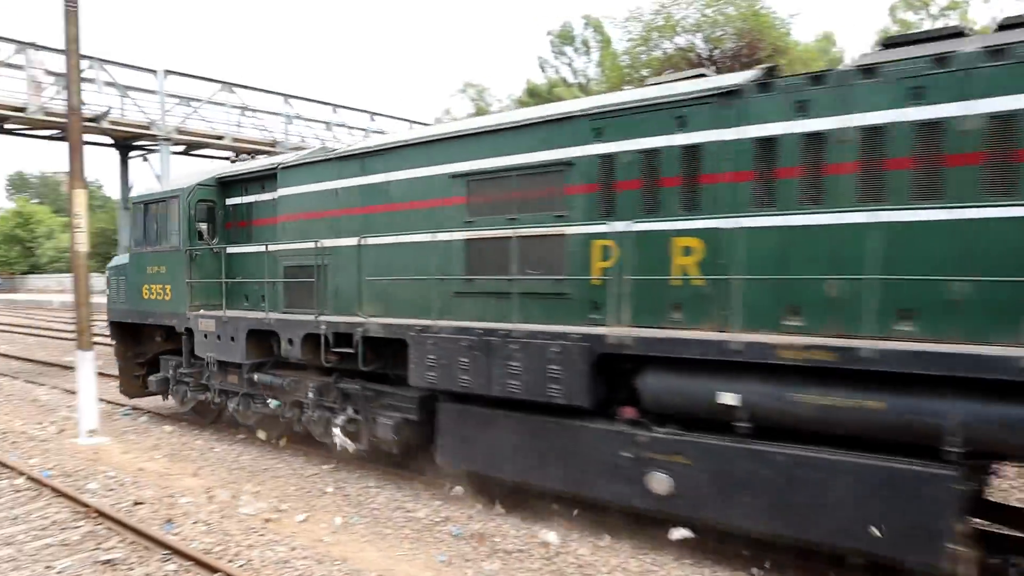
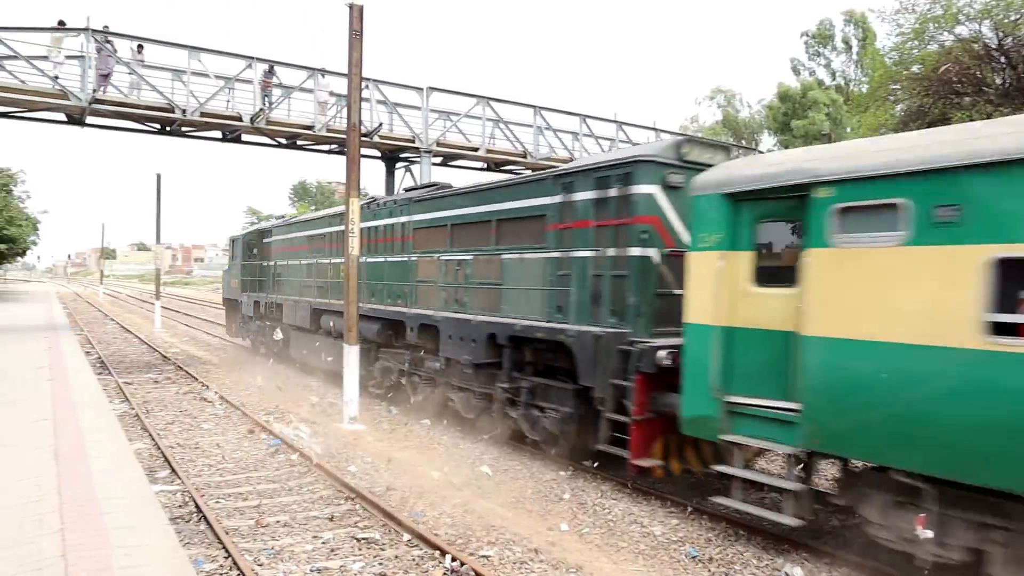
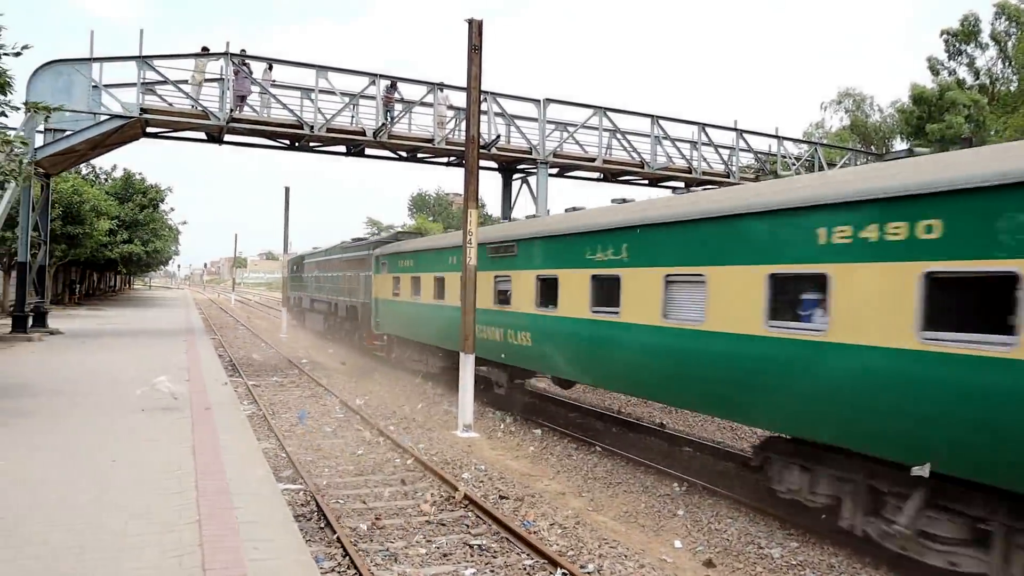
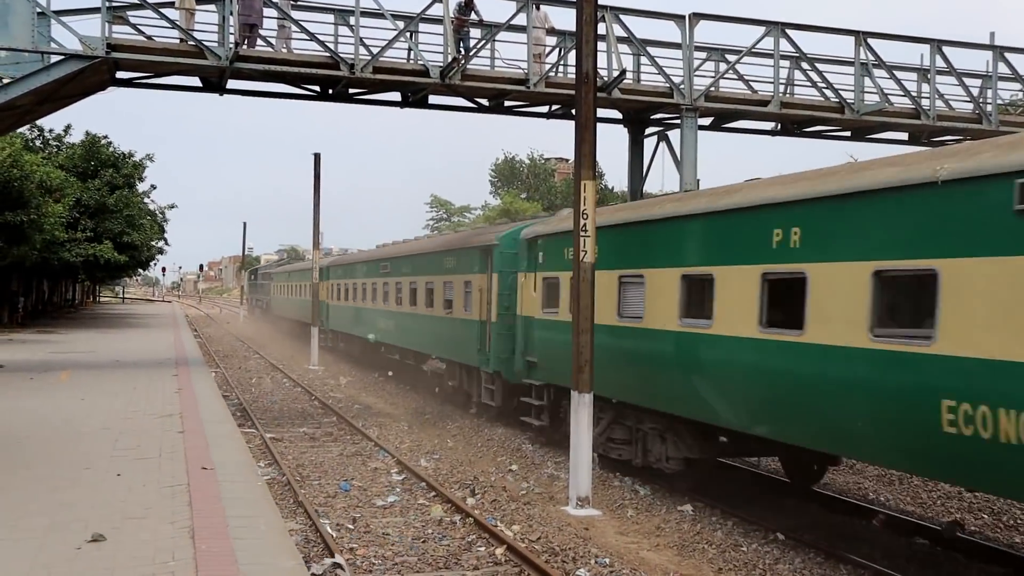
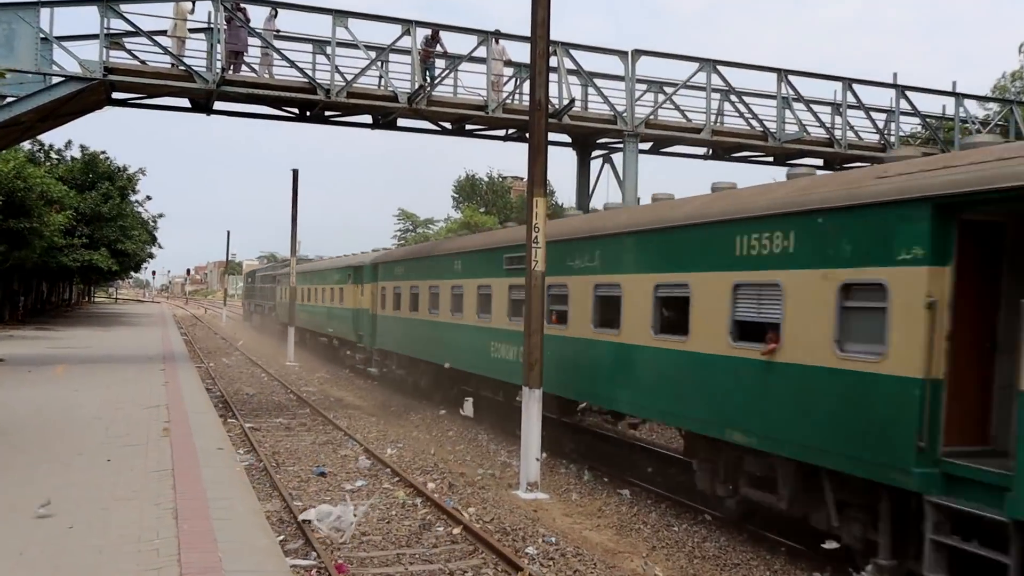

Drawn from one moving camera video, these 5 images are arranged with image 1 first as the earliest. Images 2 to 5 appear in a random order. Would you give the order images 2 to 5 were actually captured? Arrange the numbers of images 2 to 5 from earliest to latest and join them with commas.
2, 3, 5, 4
